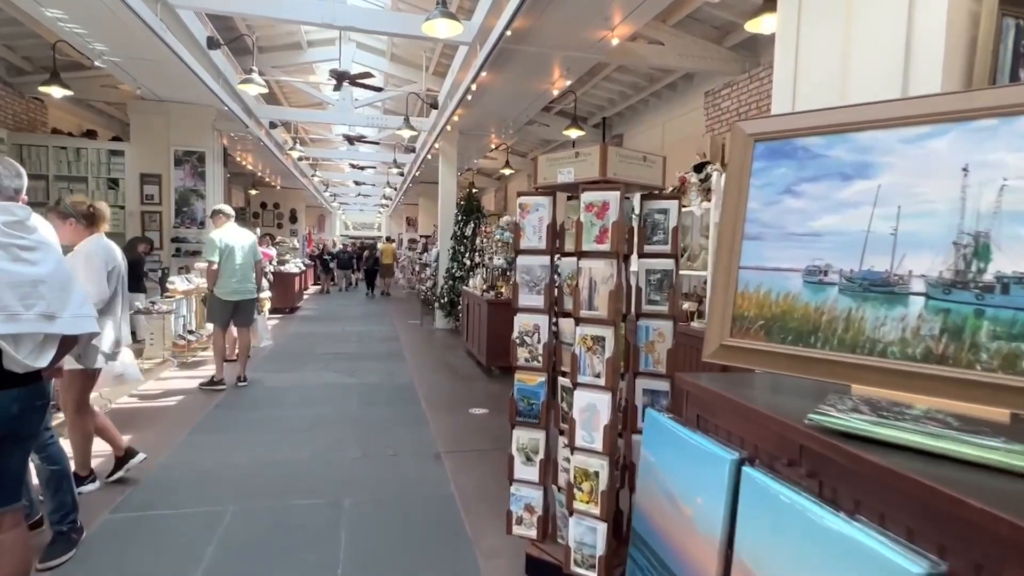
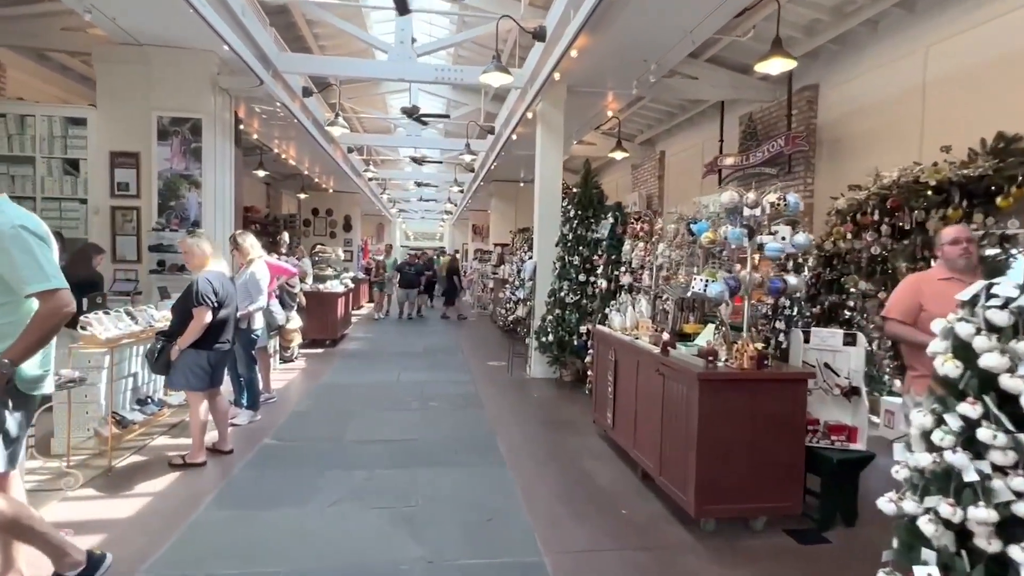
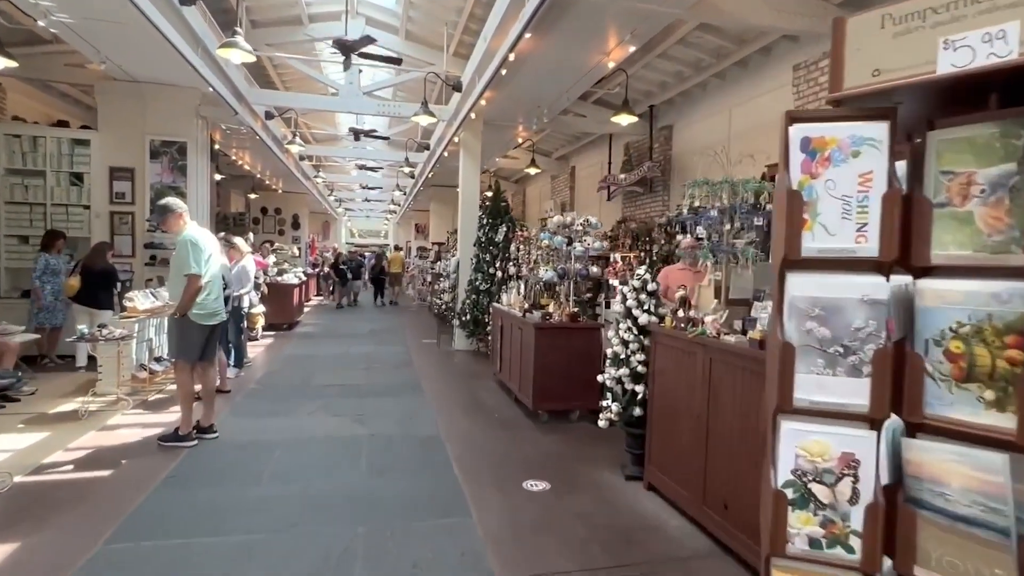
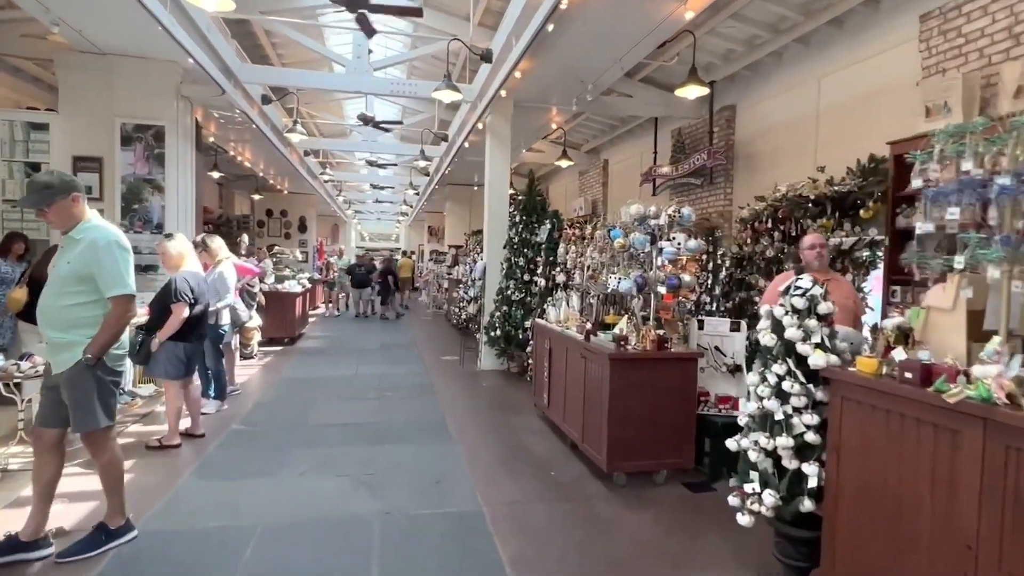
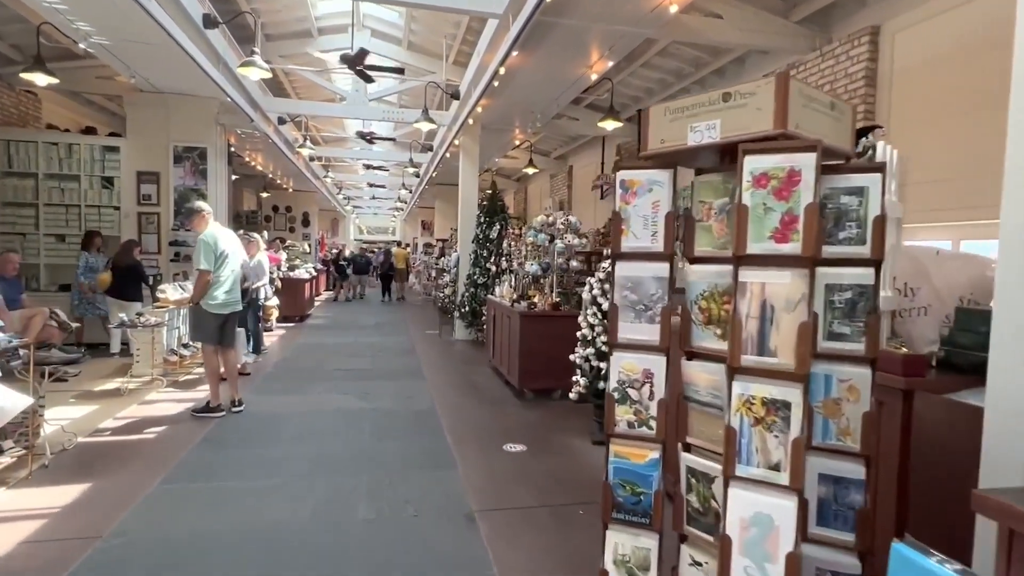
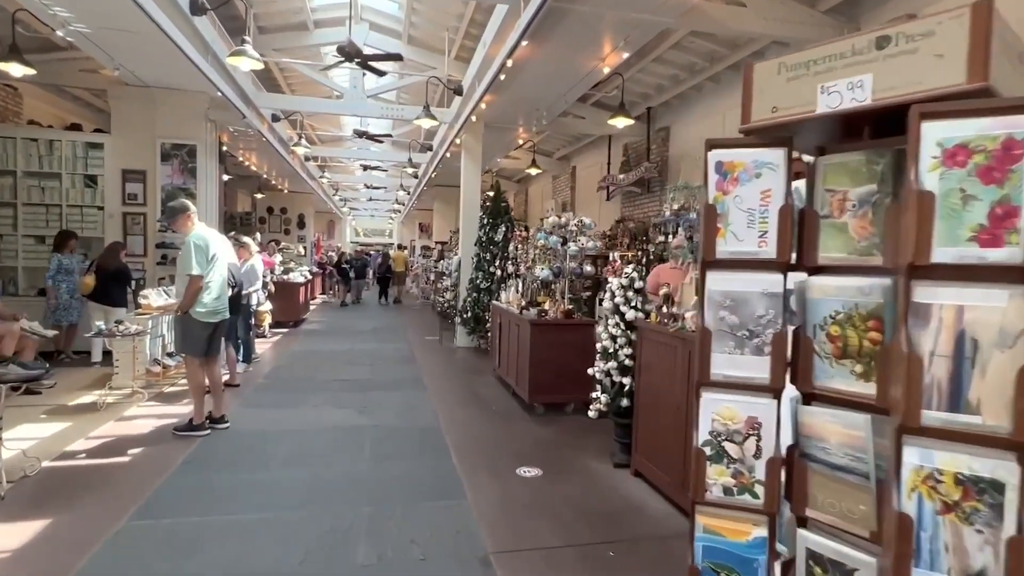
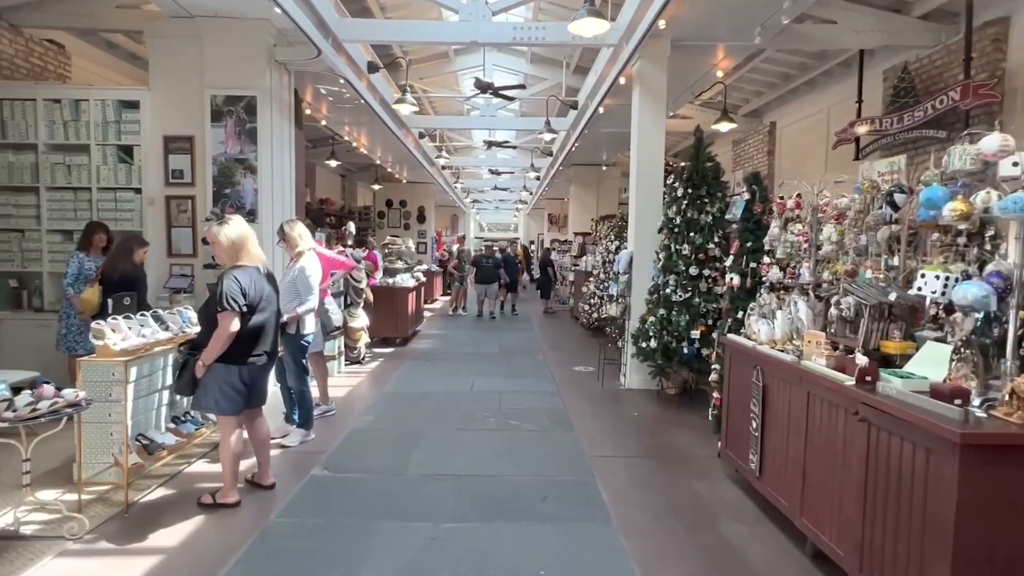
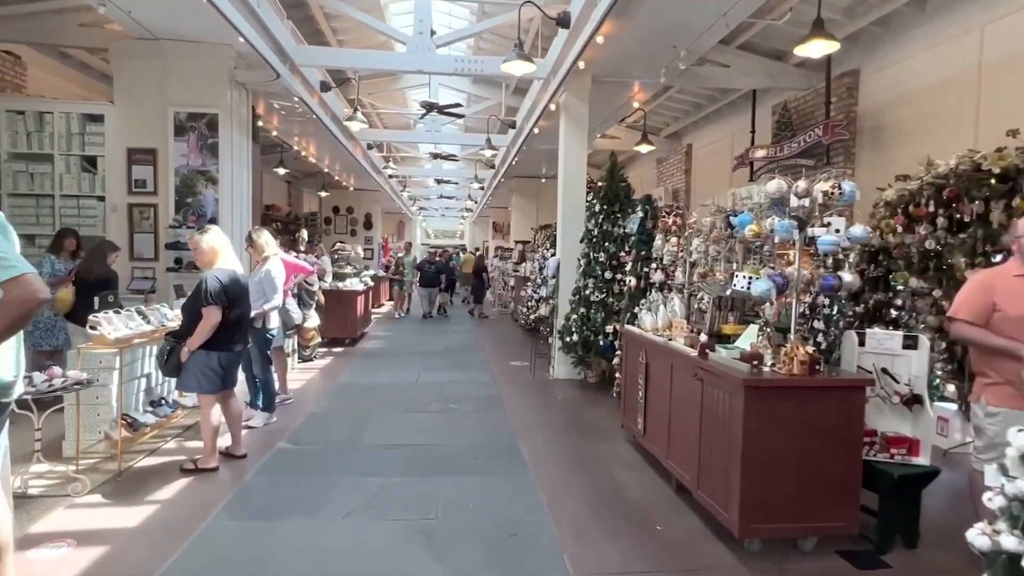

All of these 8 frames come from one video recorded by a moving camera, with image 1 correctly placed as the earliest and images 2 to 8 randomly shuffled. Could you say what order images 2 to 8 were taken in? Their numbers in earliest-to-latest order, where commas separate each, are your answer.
5, 6, 3, 4, 2, 8, 7
